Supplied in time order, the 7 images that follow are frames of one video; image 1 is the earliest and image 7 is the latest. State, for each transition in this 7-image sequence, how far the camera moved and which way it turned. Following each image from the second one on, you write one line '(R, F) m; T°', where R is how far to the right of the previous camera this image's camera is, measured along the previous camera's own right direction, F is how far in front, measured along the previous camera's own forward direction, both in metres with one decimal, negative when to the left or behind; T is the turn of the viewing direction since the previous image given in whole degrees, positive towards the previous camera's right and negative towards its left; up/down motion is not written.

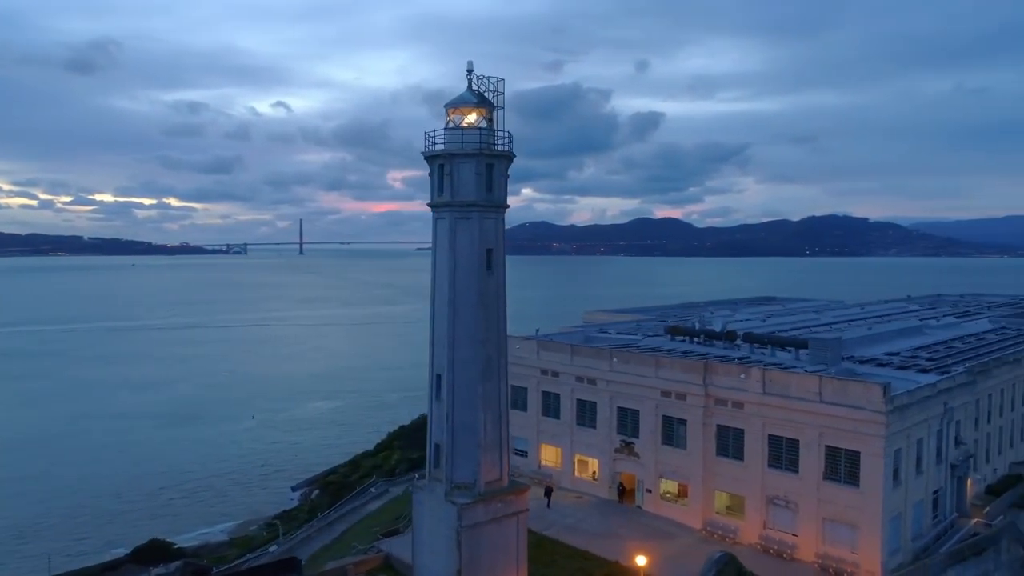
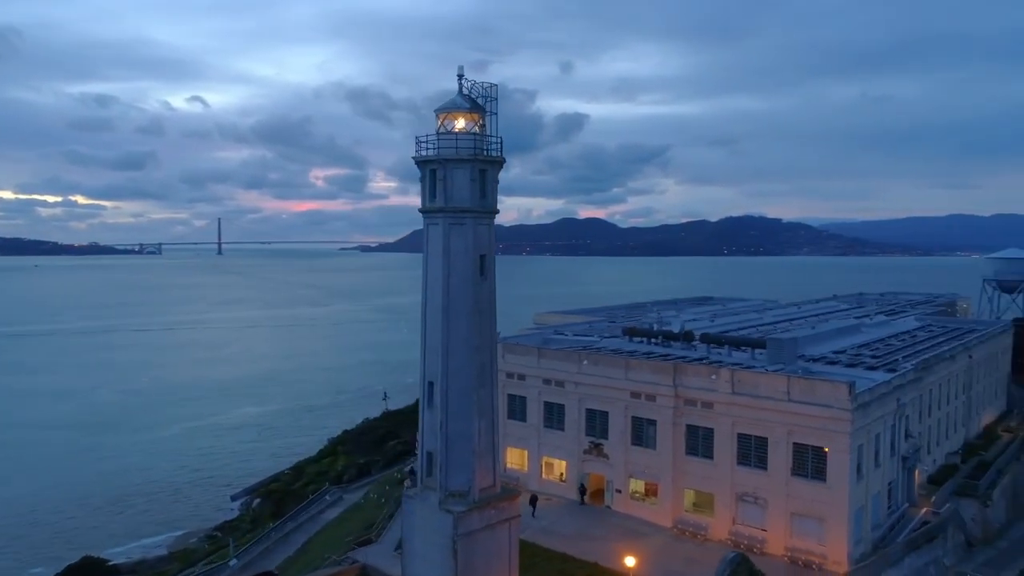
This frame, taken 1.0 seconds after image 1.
(-1.5, +0.1) m; +5°
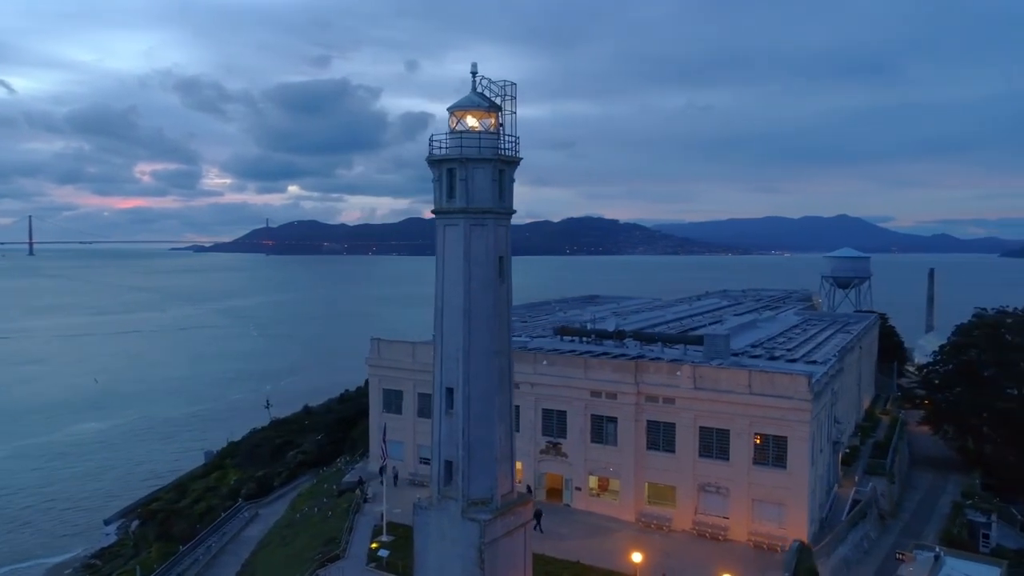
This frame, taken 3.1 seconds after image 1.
(-3.7, +0.6) m; +11°
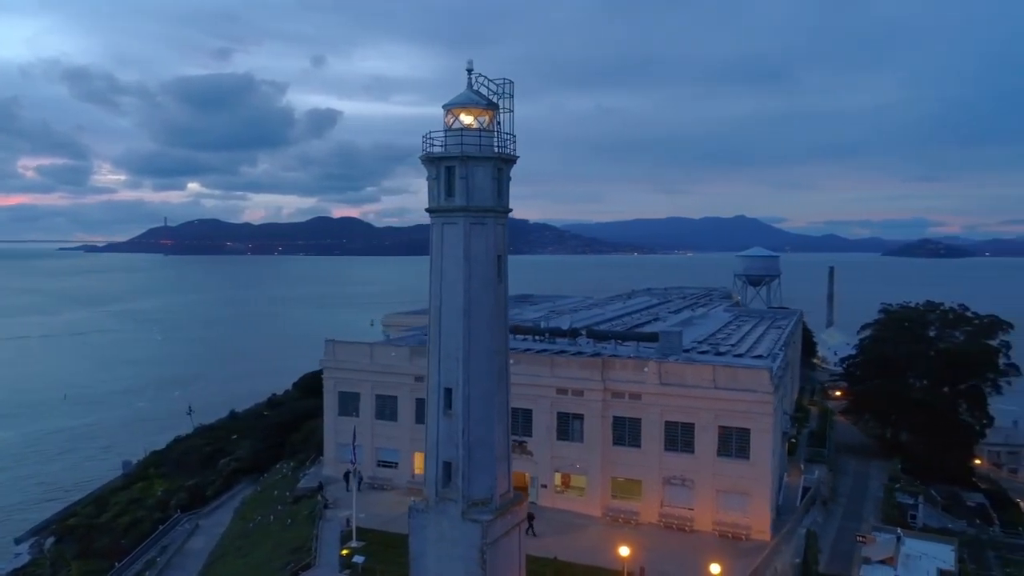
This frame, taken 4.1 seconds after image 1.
(-1.9, +0.1) m; +7°
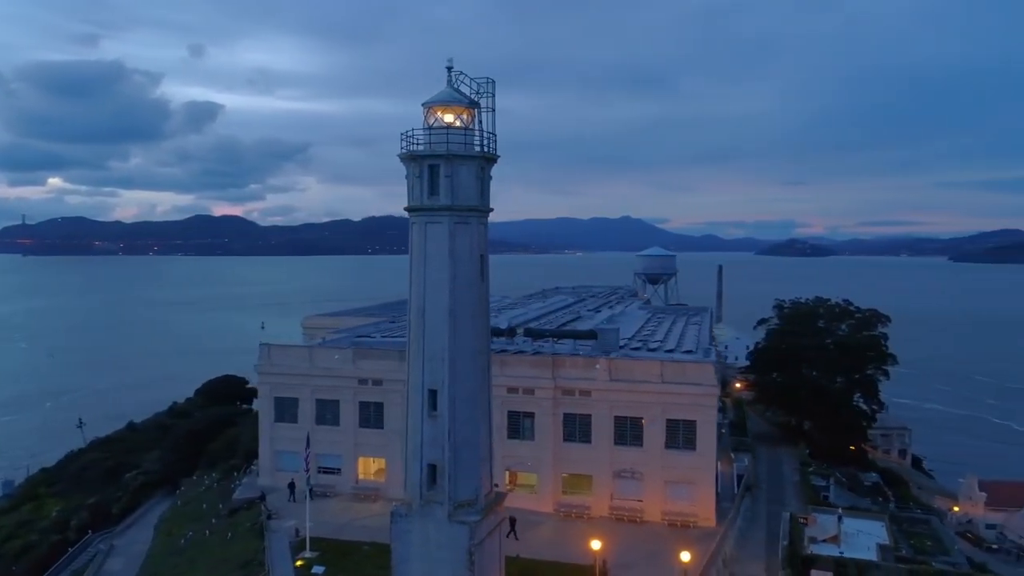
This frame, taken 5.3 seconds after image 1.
(-1.9, +0.1) m; +8°
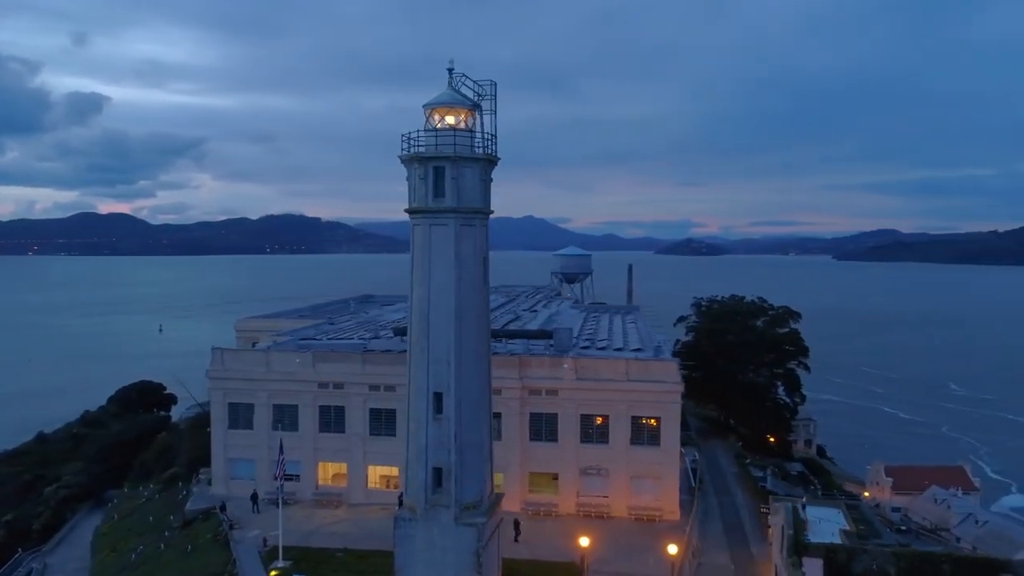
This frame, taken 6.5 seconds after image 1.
(-2.1, 0.0) m; +7°
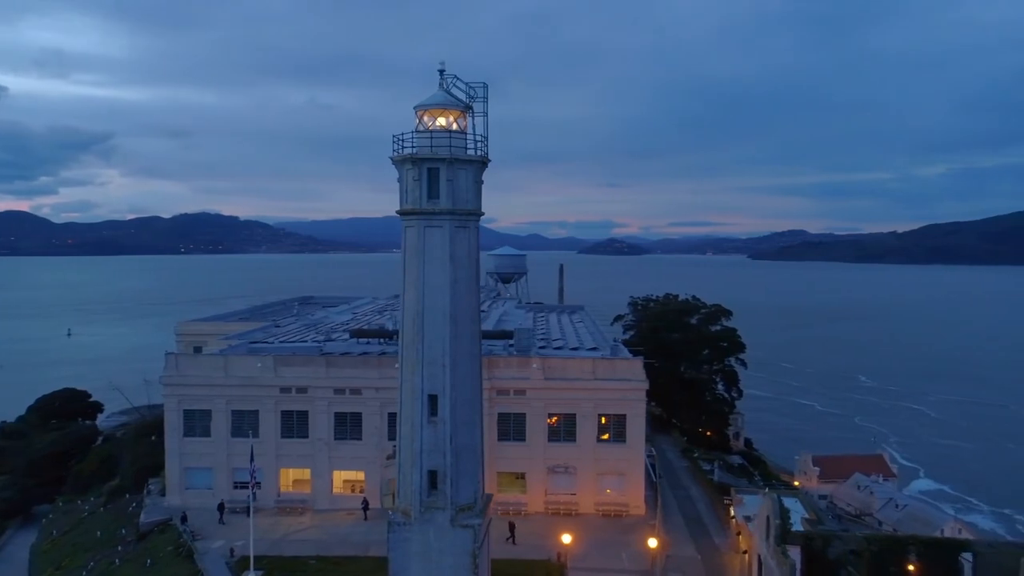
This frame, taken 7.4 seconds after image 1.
(-1.5, 0.0) m; +6°
